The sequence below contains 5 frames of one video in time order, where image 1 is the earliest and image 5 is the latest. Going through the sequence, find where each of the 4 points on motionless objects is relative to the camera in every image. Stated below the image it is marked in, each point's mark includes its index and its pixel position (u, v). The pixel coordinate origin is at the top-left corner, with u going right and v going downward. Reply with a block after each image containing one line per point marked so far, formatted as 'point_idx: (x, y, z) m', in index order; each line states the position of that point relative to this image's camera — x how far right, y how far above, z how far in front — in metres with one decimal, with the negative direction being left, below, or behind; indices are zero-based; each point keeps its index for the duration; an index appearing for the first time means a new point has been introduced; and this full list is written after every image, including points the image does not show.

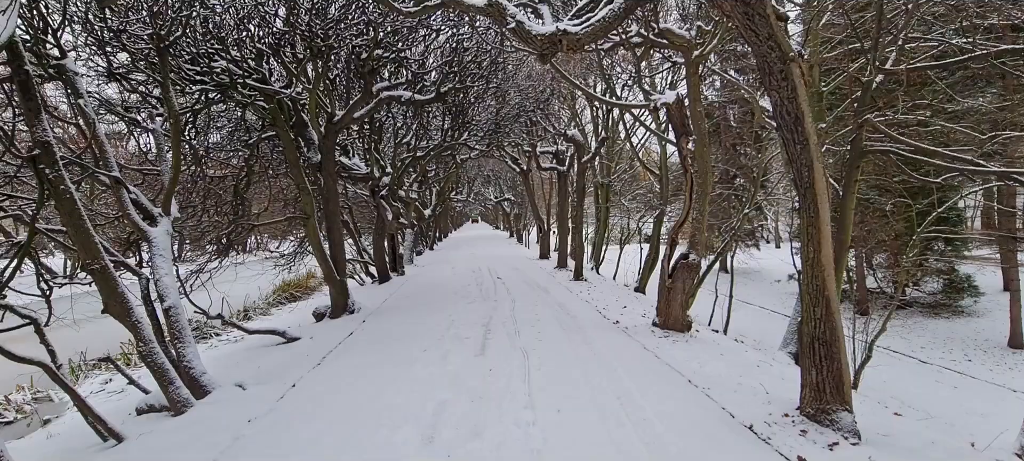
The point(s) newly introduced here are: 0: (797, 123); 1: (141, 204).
0: (+1.9, +0.7, +3.0) m
1: (-4.1, +0.3, +5.1) m
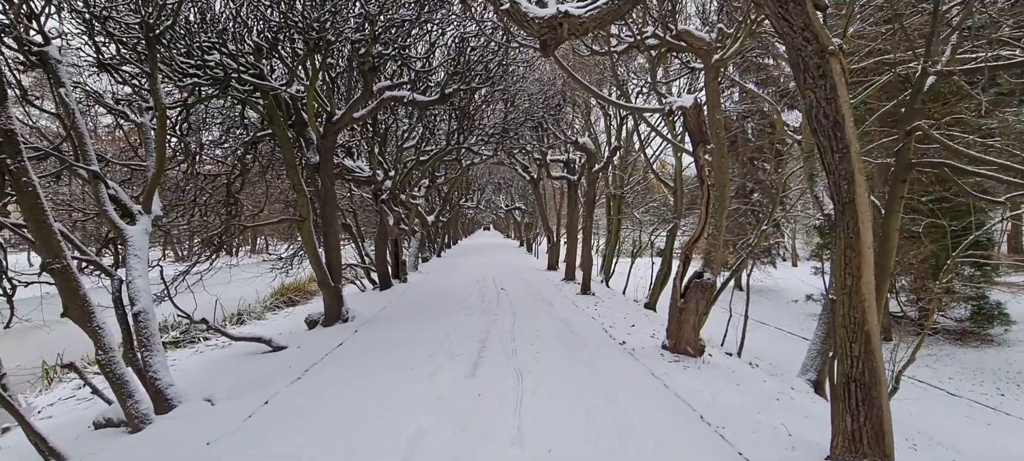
0: (+1.8, +0.6, +2.5) m
1: (-4.1, +0.3, +4.8) m
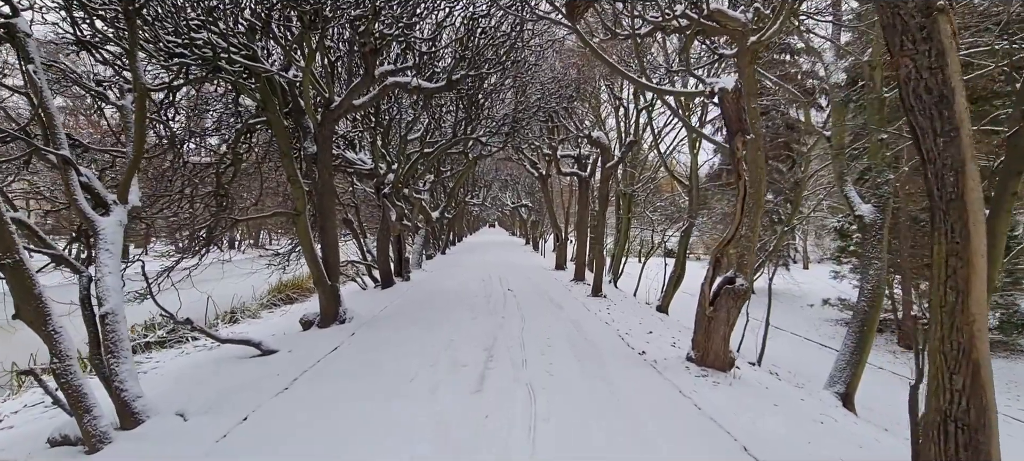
0: (+1.9, +0.6, +2.0) m
1: (-4.0, +0.4, +4.3) m
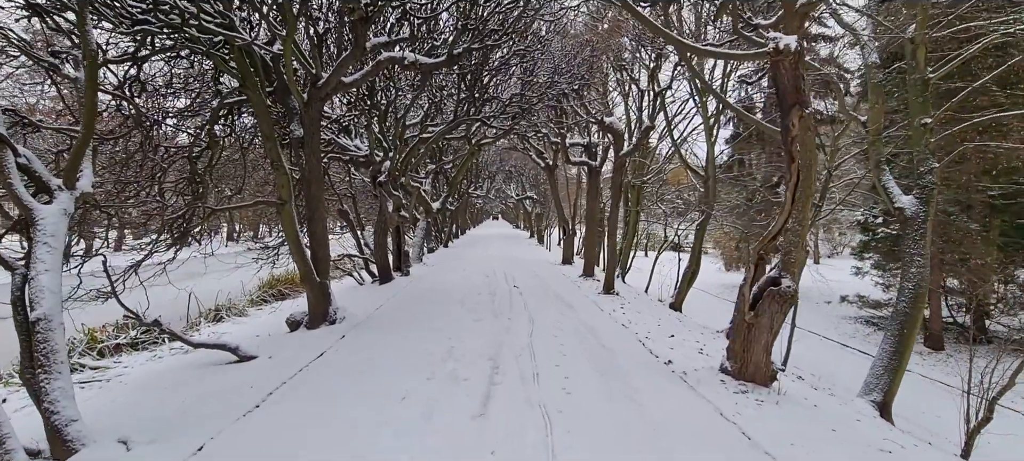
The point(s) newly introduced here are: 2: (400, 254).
0: (+2.0, +0.6, +1.3) m
1: (-3.9, +0.5, +3.7) m
2: (-2.8, -0.6, +11.5) m
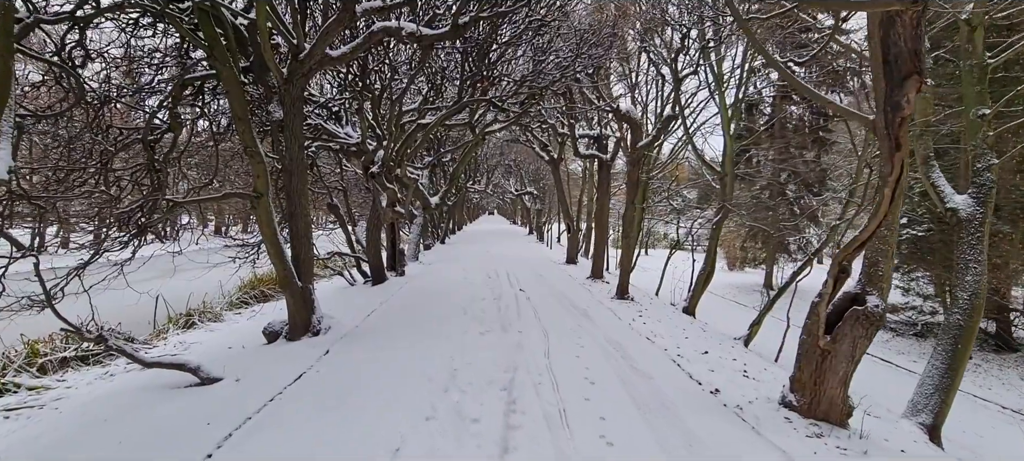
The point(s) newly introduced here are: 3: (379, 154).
0: (+2.2, +0.5, +0.6) m
1: (-3.8, +0.5, +2.9) m
2: (-2.7, -0.5, +10.6) m
3: (-2.3, +1.3, +7.8) m
